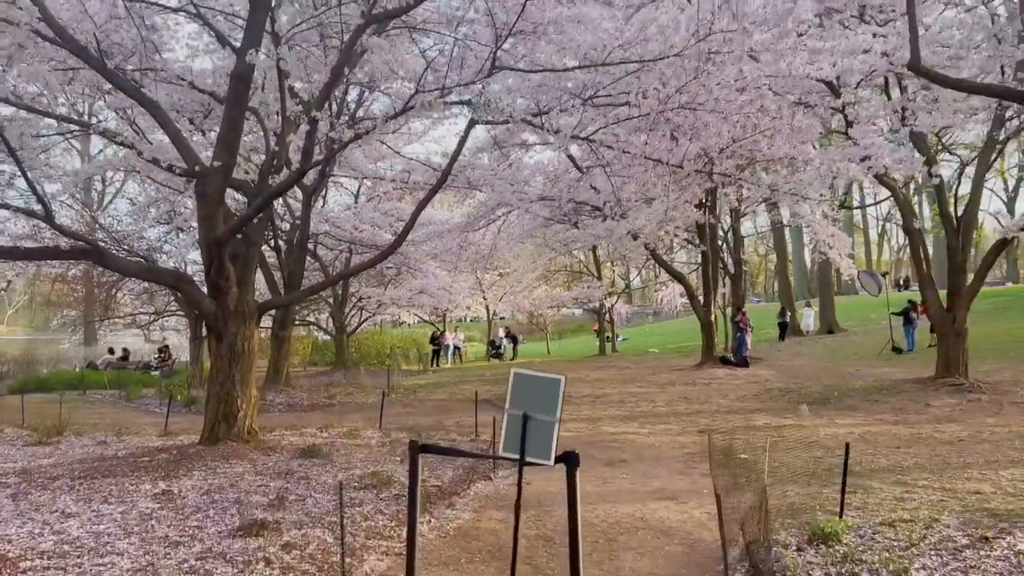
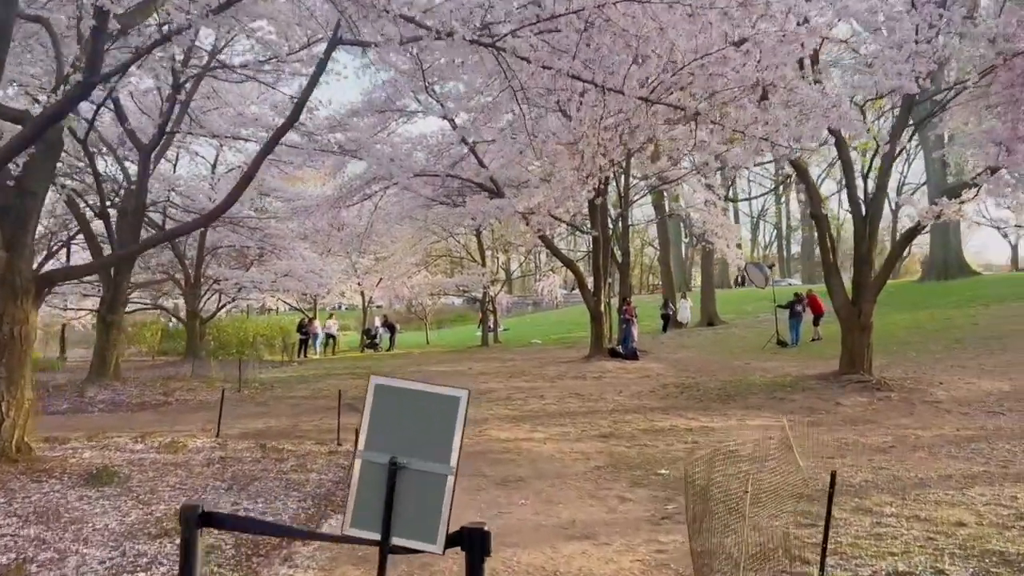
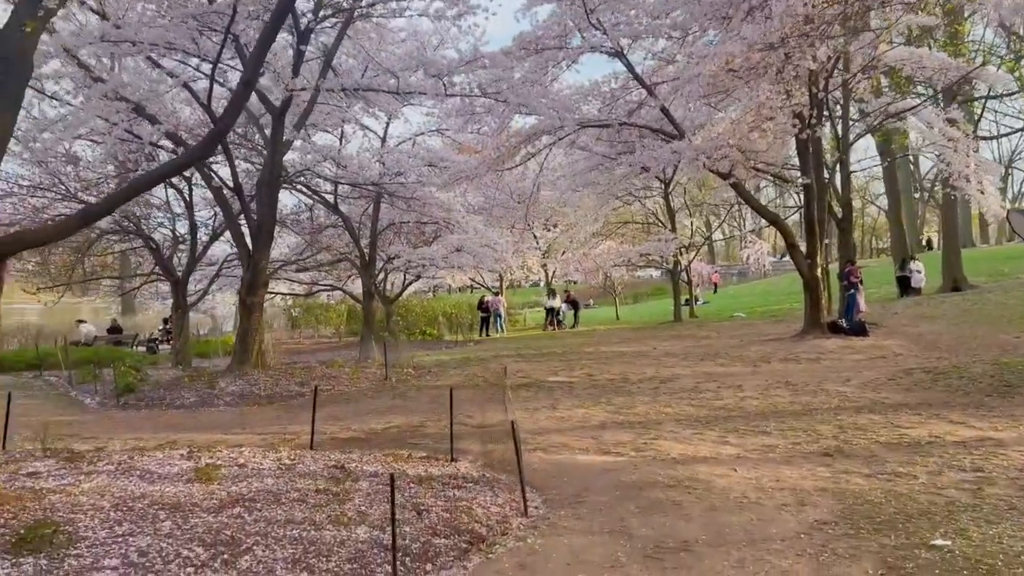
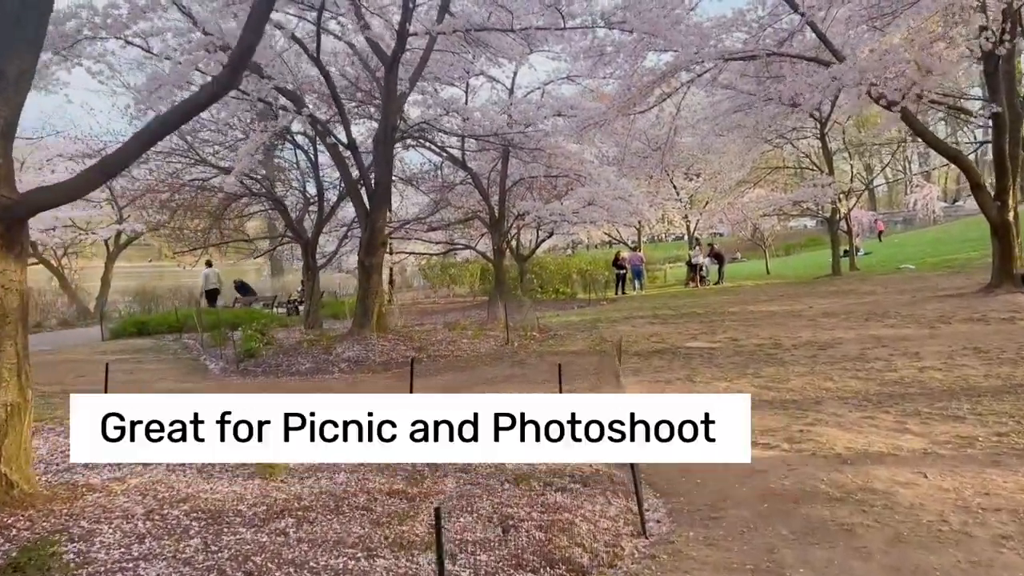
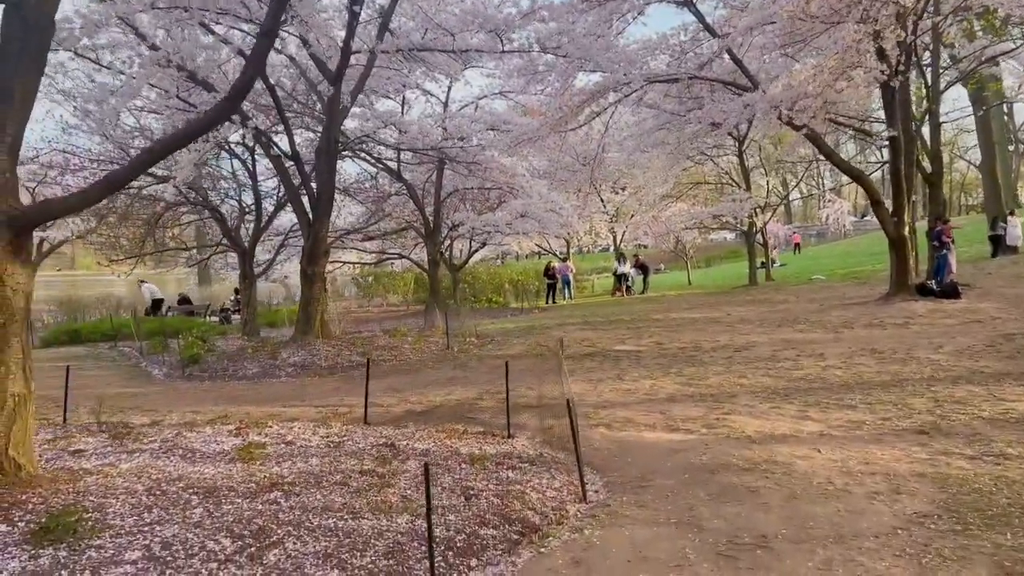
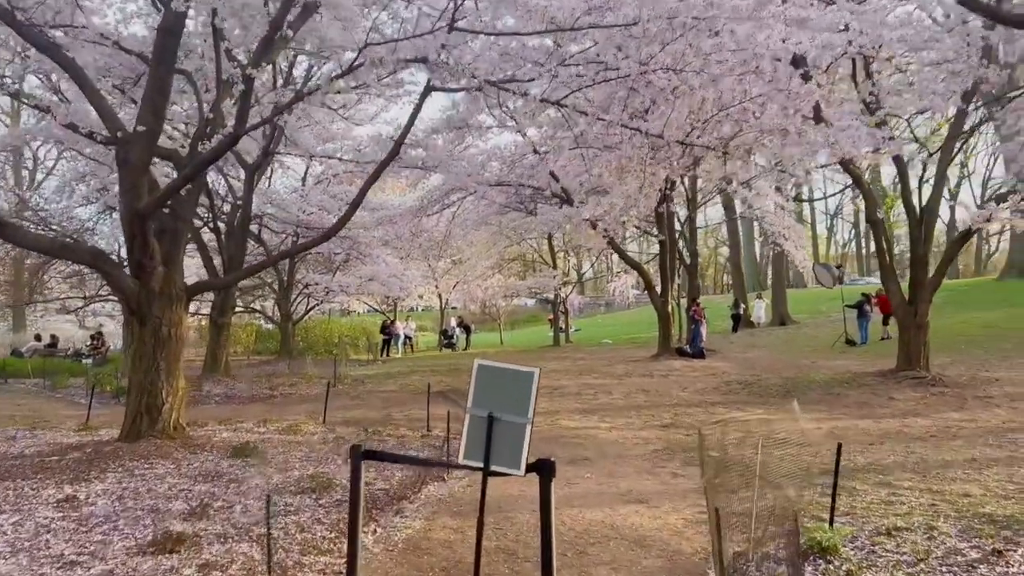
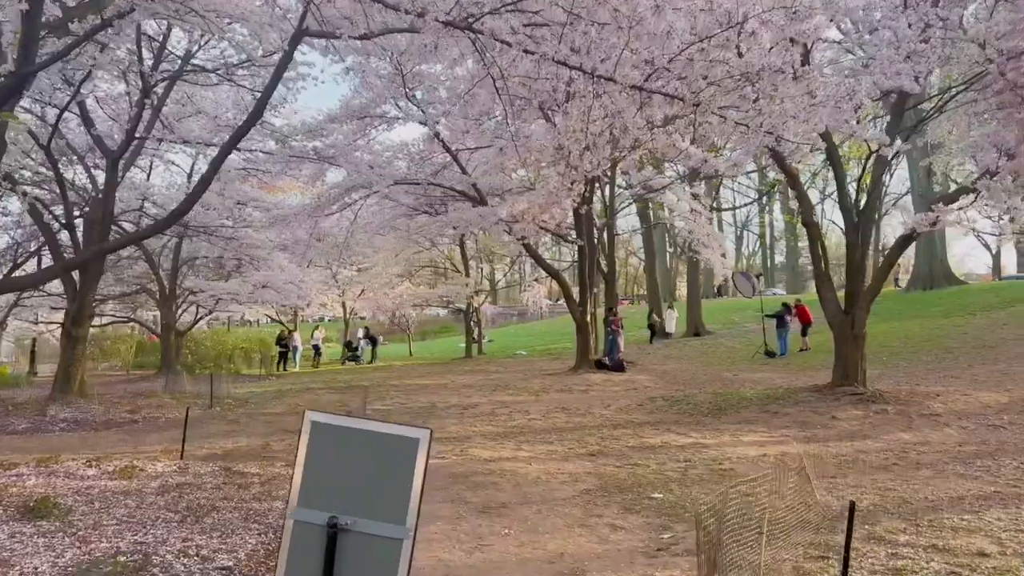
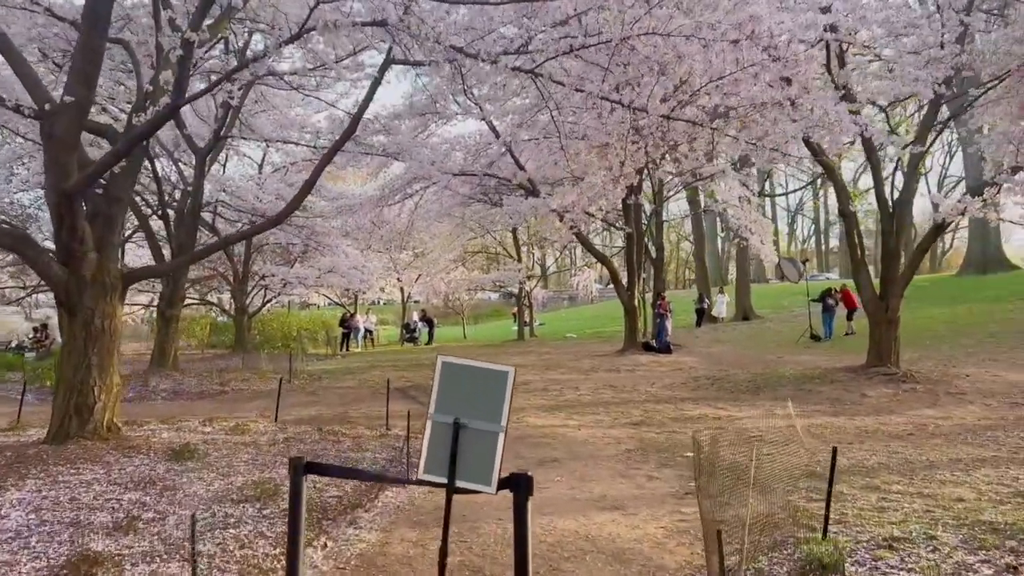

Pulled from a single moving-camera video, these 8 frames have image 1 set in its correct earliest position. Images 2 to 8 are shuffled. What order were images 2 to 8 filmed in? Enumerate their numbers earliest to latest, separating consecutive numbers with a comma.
6, 8, 2, 7, 3, 5, 4
